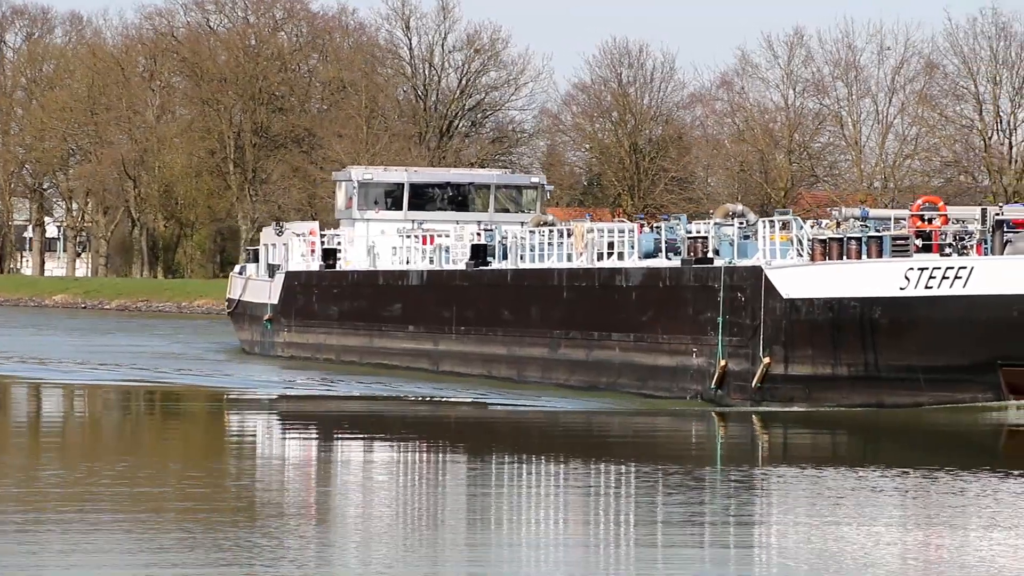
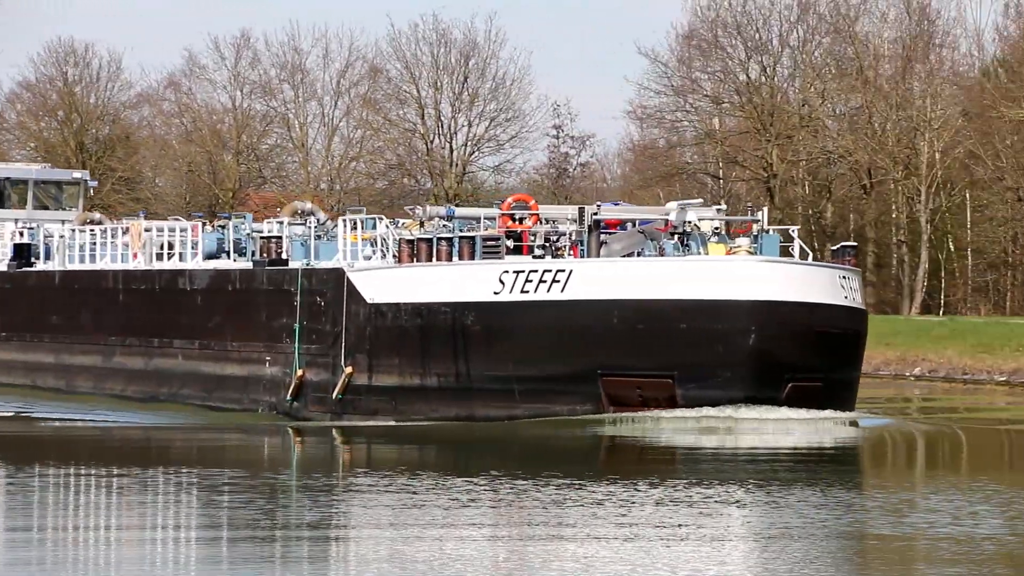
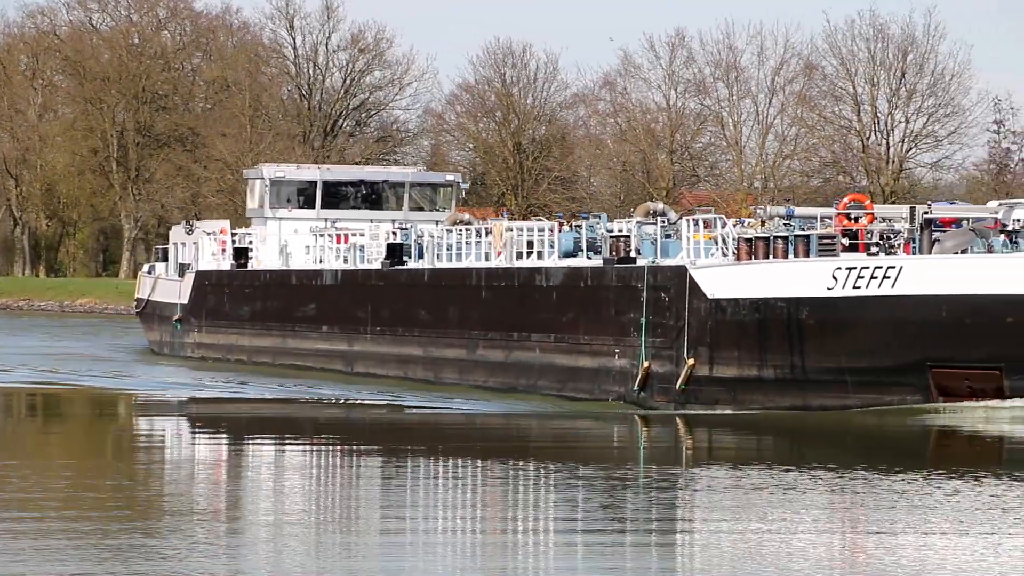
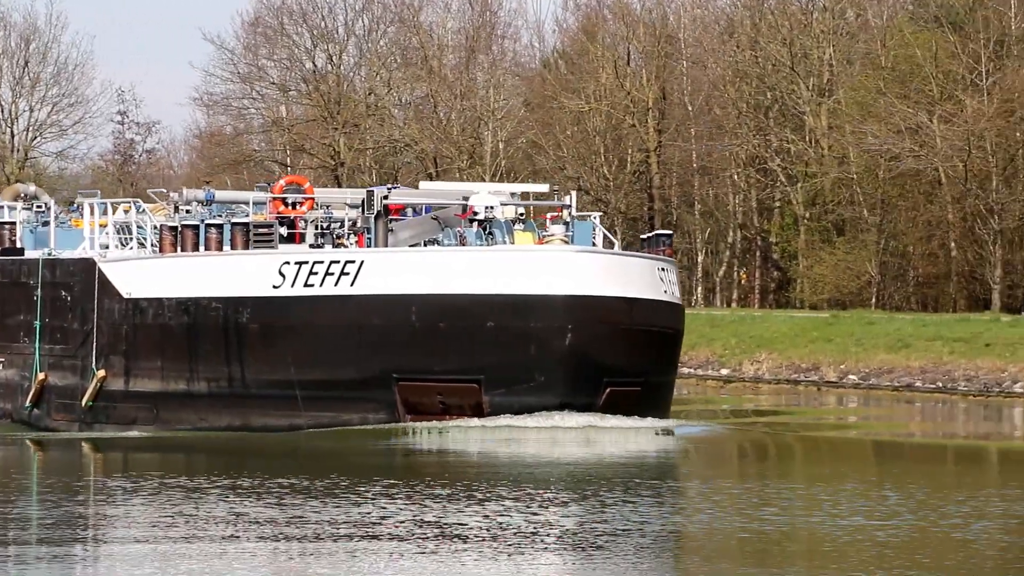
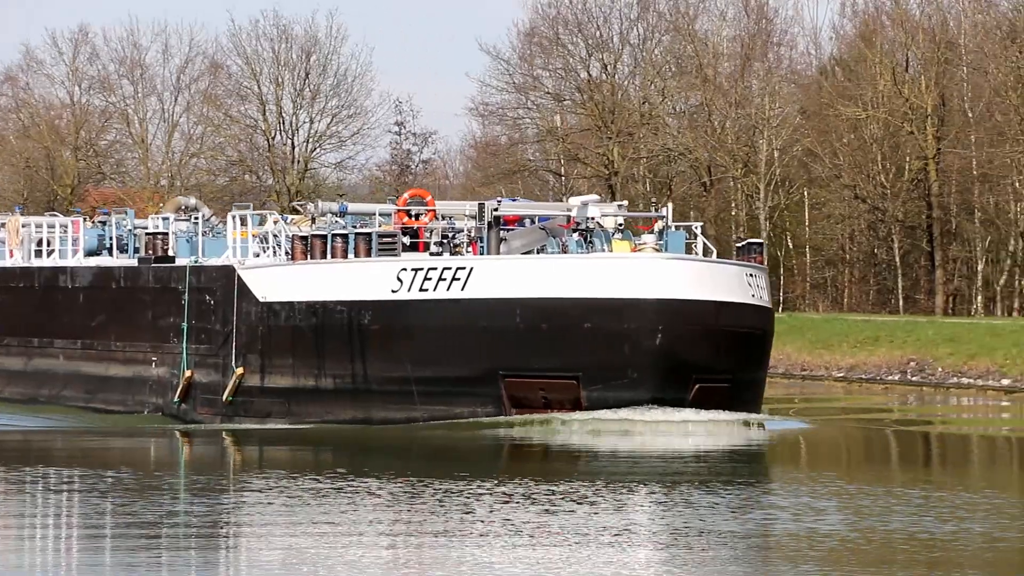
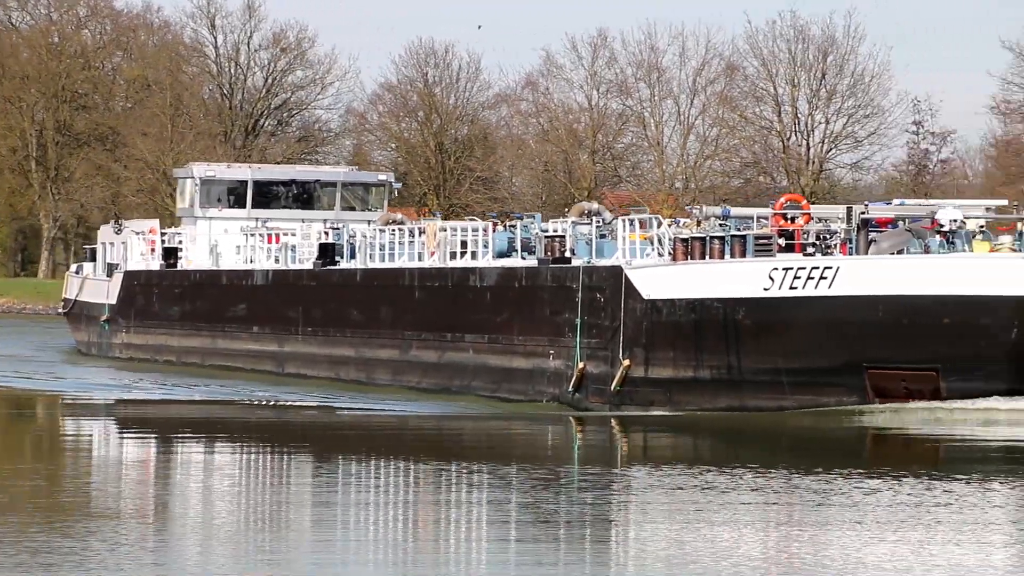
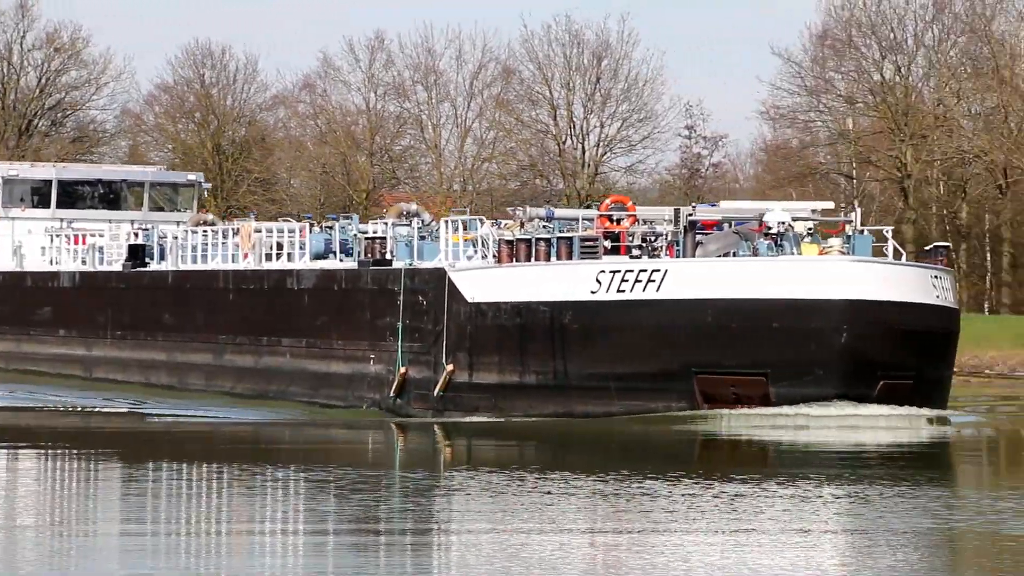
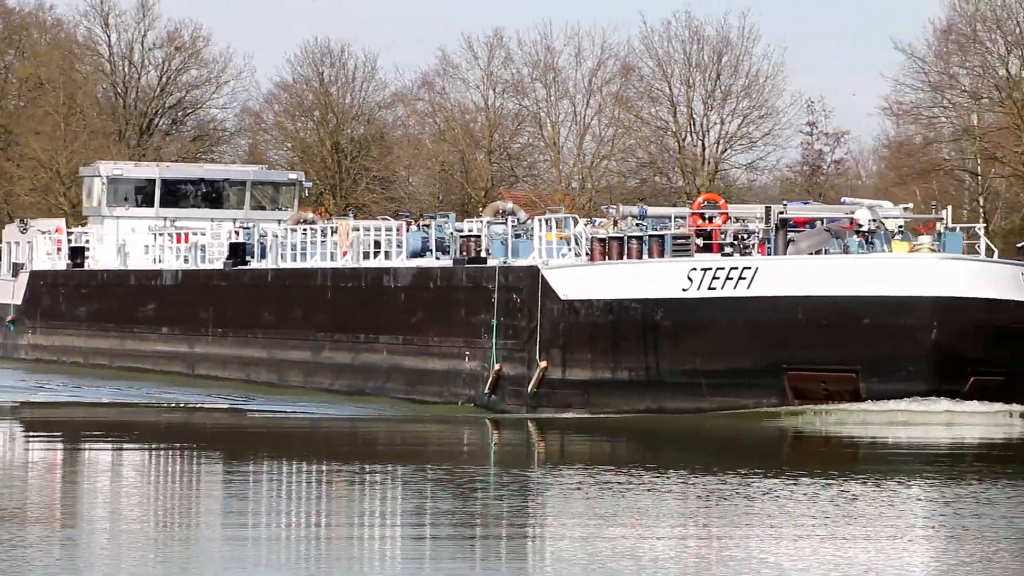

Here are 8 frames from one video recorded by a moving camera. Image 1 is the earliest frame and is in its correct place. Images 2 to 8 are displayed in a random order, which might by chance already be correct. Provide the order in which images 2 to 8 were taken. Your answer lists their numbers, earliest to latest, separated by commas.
3, 6, 8, 7, 2, 5, 4
